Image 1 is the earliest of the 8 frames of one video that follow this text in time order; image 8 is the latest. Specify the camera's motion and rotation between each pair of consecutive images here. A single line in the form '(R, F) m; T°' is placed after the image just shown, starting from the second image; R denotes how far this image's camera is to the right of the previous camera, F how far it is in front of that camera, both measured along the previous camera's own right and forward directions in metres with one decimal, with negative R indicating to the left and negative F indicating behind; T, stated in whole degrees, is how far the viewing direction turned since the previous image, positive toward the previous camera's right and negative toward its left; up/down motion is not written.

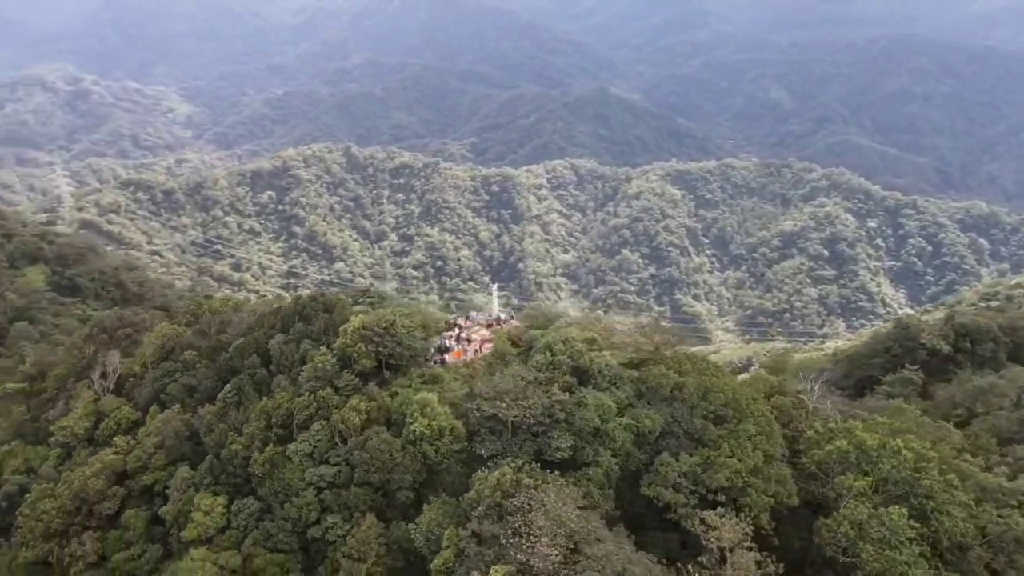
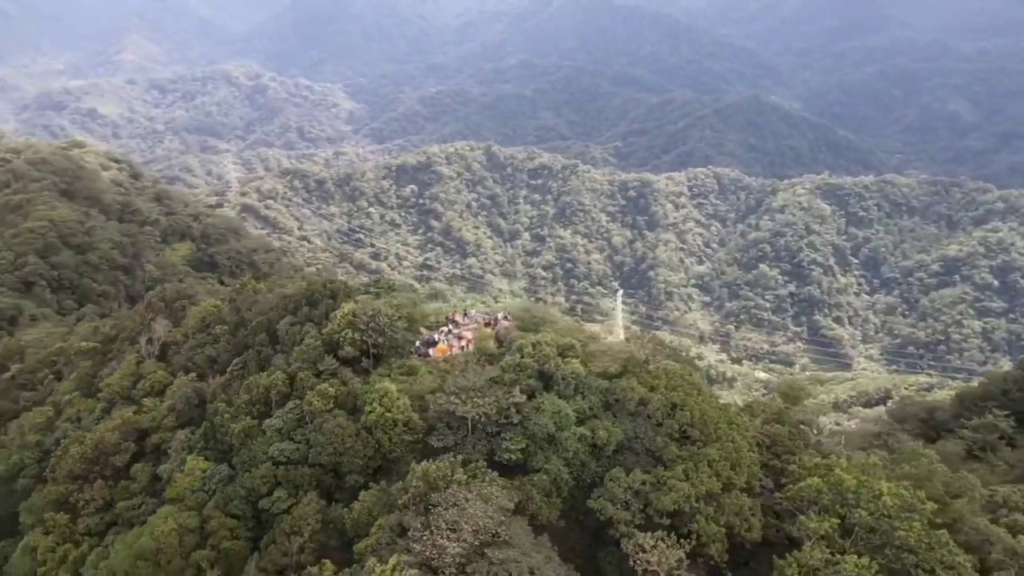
(+3.1, +0.3) m; -10°
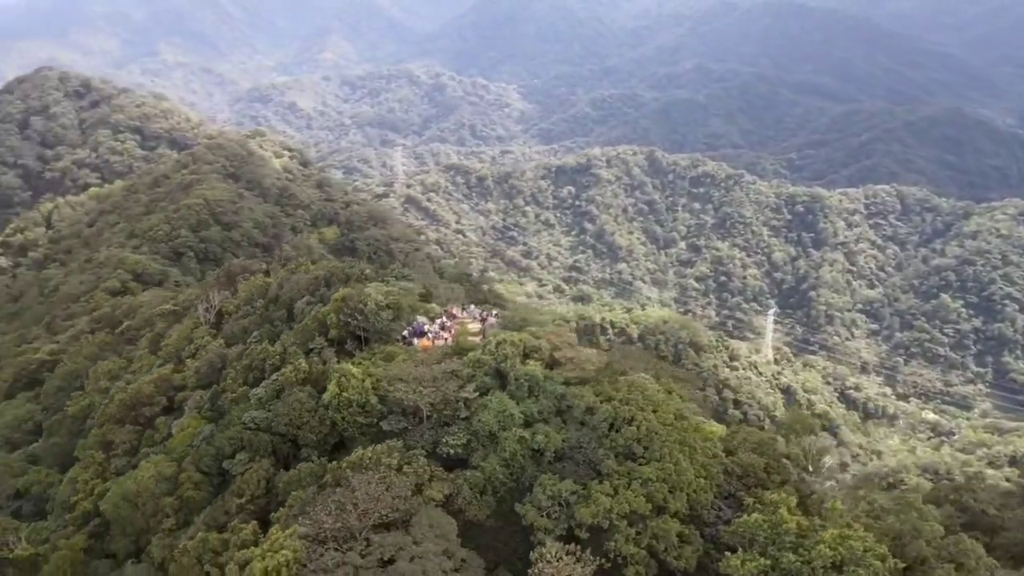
(+3.7, +0.3) m; -12°
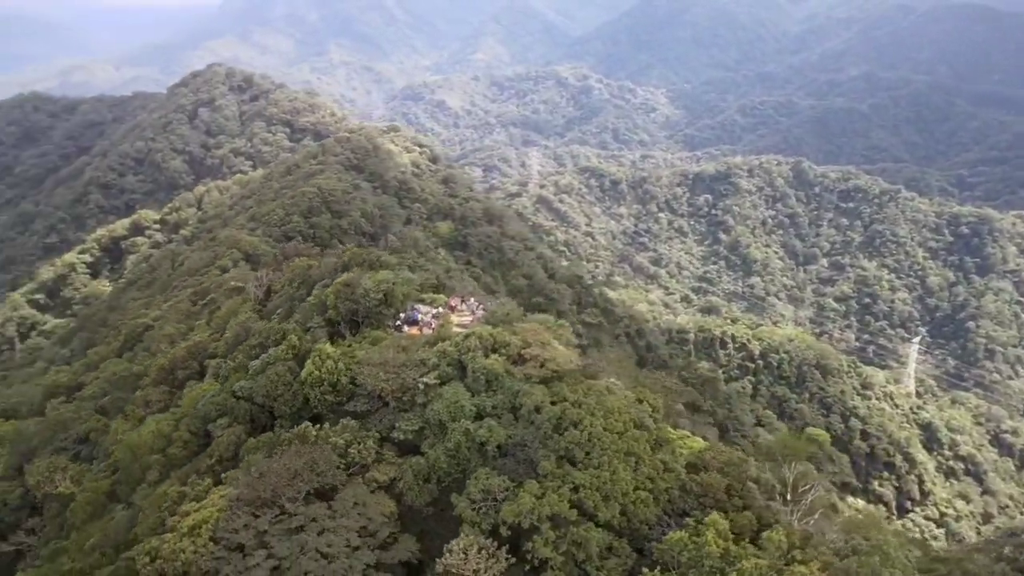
(+3.2, +0.3) m; -10°
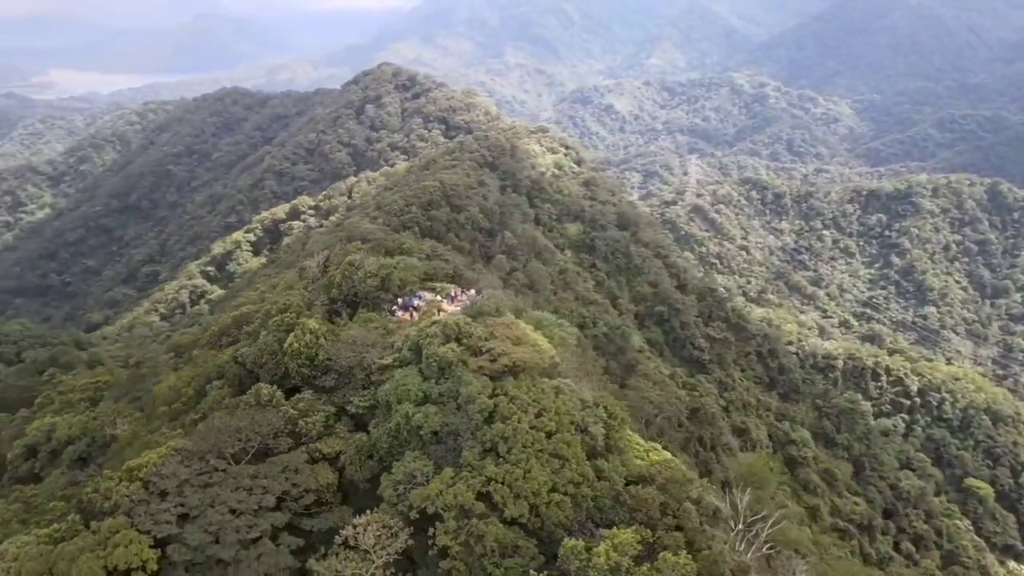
(+3.7, +0.4) m; -12°
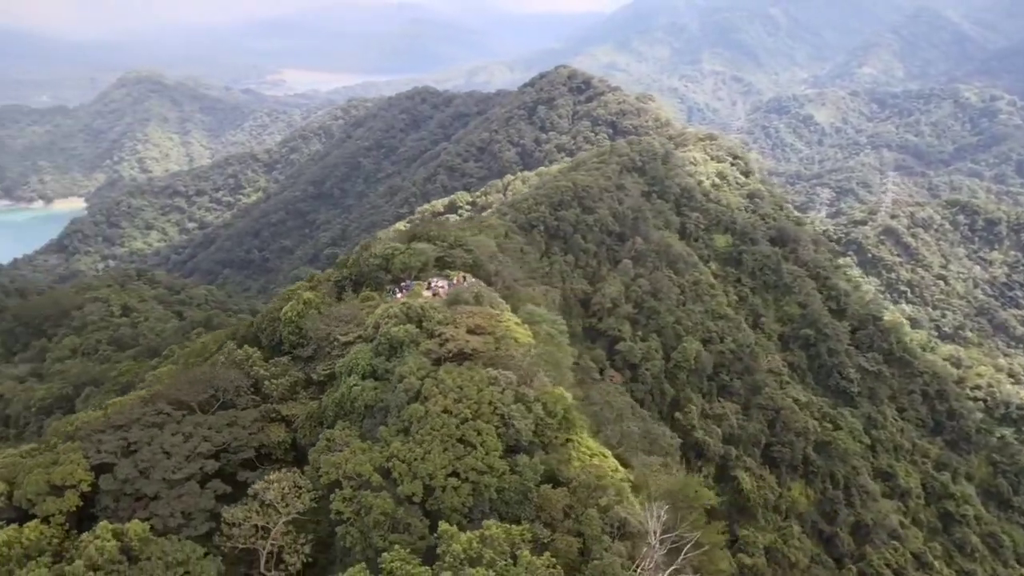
(+4.2, +0.5) m; -13°
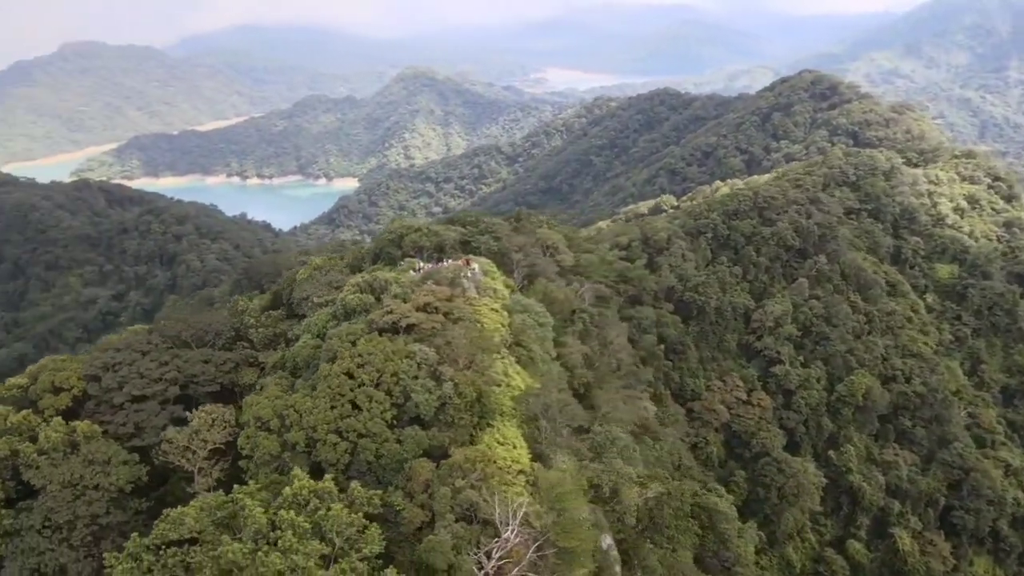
(+5.7, +0.7) m; -18°
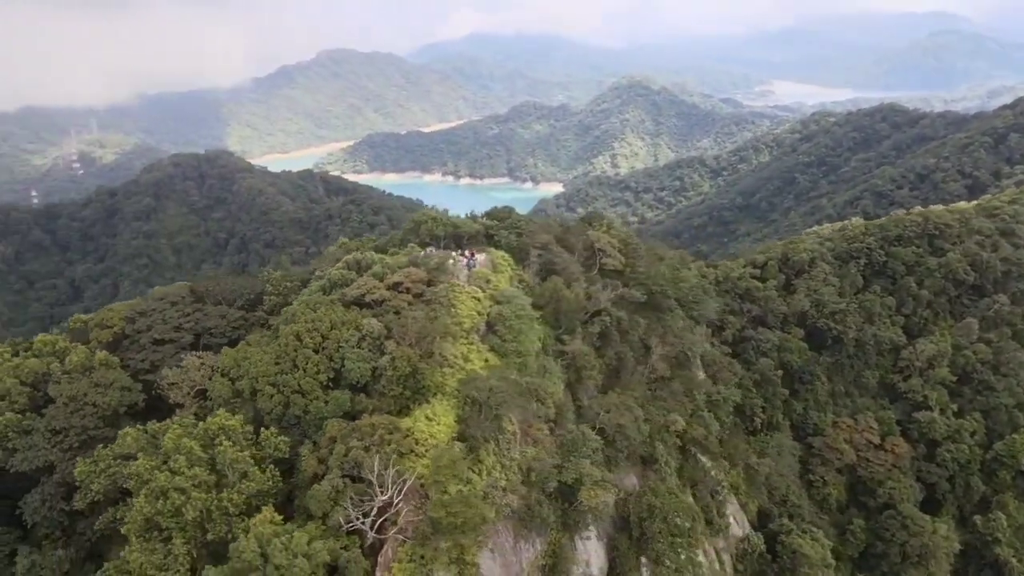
(+5.1, +0.1) m; -15°
